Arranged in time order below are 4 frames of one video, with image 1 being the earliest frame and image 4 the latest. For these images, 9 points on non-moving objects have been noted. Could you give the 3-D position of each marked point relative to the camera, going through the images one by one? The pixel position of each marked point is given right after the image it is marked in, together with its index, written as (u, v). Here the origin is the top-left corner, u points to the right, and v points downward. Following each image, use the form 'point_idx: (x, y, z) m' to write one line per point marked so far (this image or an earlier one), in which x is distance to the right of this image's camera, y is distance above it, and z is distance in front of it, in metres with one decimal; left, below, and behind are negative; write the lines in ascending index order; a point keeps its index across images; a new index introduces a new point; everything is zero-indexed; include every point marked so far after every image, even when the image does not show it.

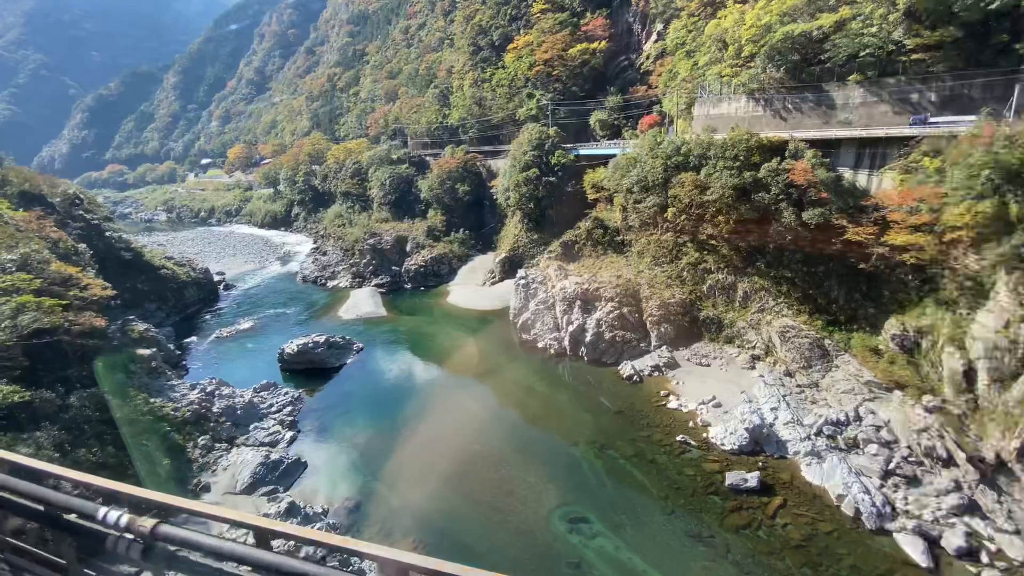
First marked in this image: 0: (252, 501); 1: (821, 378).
0: (-6.1, -5.0, +11.4) m
1: (+9.1, -2.7, +14.4) m
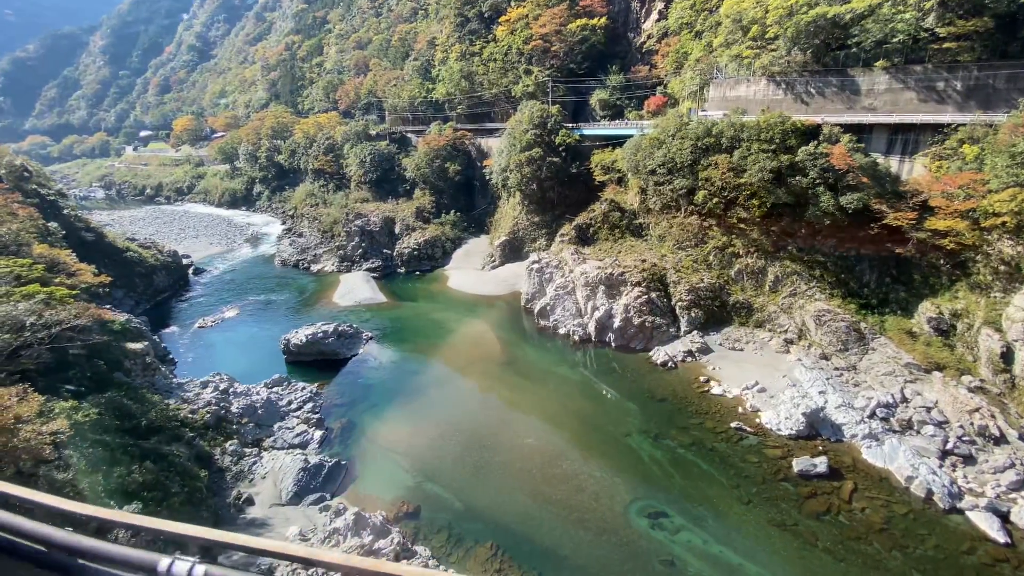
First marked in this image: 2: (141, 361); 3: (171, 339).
0: (-4.4, -4.7, +10.2) m
1: (+10.4, -2.2, +14.7) m
2: (-10.2, -2.0, +13.3) m
3: (-14.0, -2.1, +19.9) m
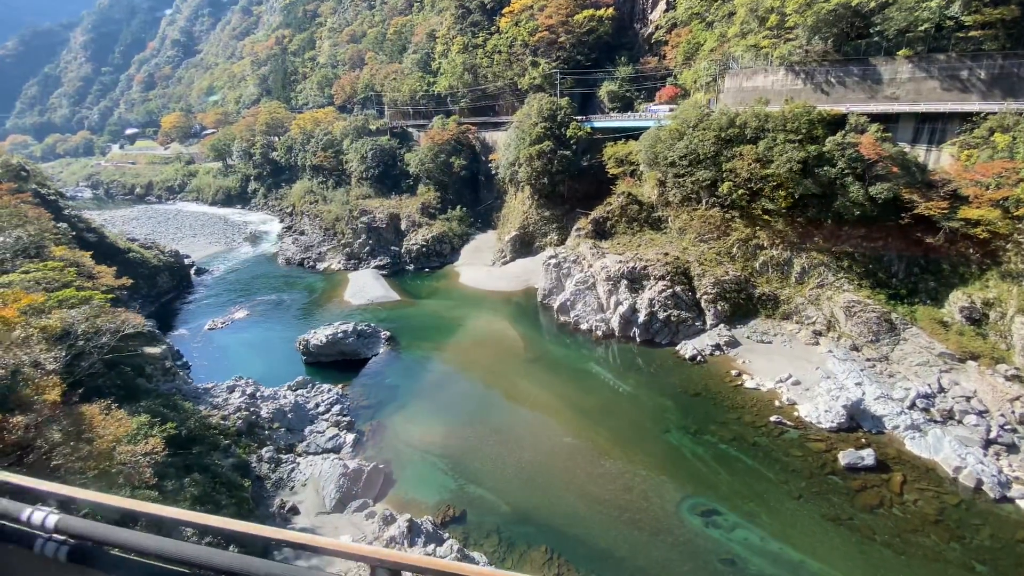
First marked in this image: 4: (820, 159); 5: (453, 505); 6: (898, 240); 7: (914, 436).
0: (-3.3, -4.7, +9.8) m
1: (+11.4, -1.9, +14.6) m
2: (-9.2, -2.1, +12.8) m
3: (-13.2, -2.1, +19.3) m
4: (+10.1, +4.2, +16.0) m
5: (-1.3, -4.9, +11.0) m
6: (+12.6, +1.6, +15.9) m
7: (+10.0, -3.7, +12.1) m
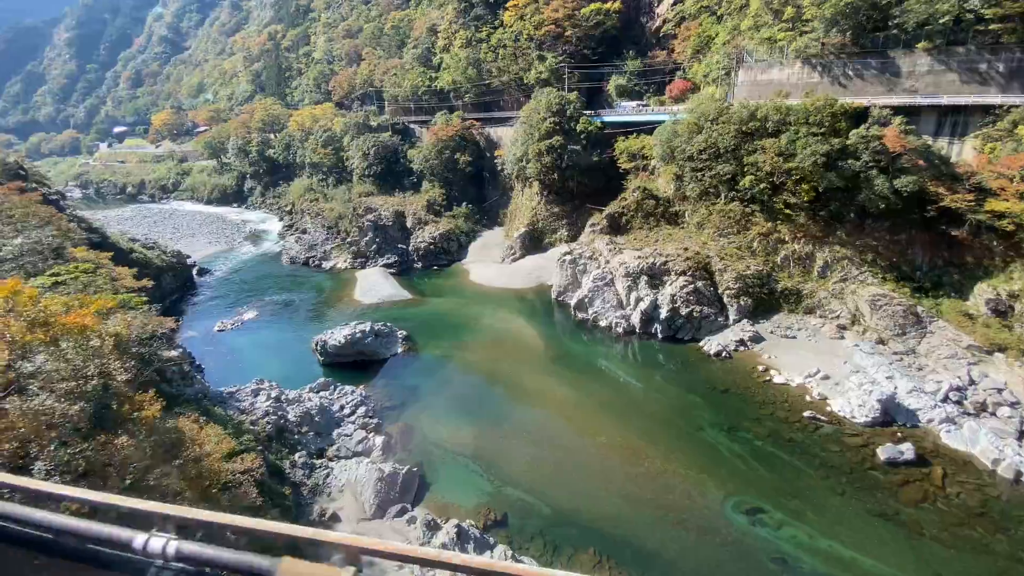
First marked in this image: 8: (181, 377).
0: (-2.3, -4.7, +9.6) m
1: (+12.2, -1.7, +14.6) m
2: (-8.3, -2.1, +12.4) m
3: (-12.4, -2.2, +18.8) m
4: (+10.8, +4.5, +16.0) m
5: (-0.4, -4.9, +10.7) m
6: (+13.3, +1.8, +15.8) m
7: (+10.9, -3.5, +12.1) m
8: (-8.2, -2.2, +12.2) m
